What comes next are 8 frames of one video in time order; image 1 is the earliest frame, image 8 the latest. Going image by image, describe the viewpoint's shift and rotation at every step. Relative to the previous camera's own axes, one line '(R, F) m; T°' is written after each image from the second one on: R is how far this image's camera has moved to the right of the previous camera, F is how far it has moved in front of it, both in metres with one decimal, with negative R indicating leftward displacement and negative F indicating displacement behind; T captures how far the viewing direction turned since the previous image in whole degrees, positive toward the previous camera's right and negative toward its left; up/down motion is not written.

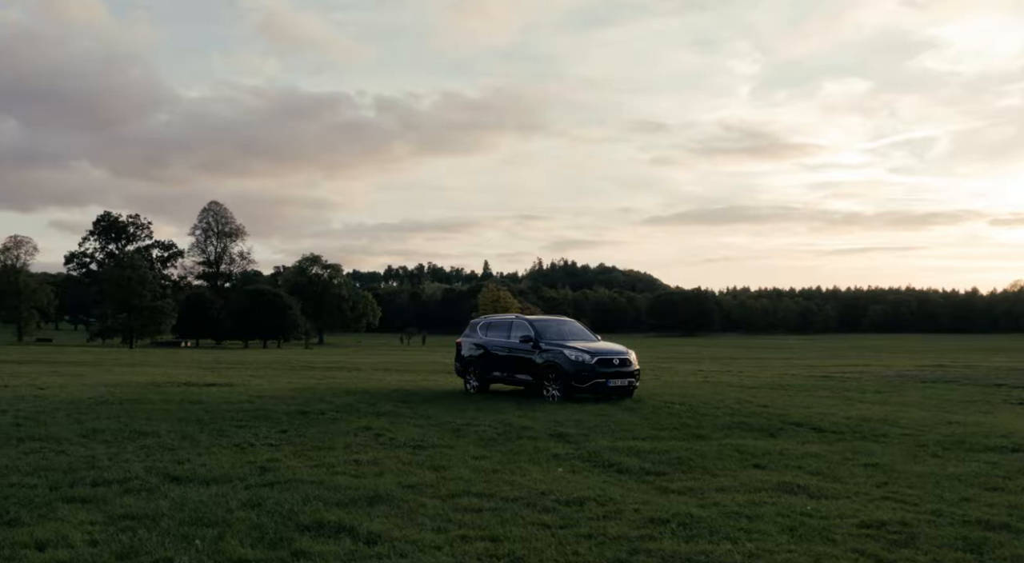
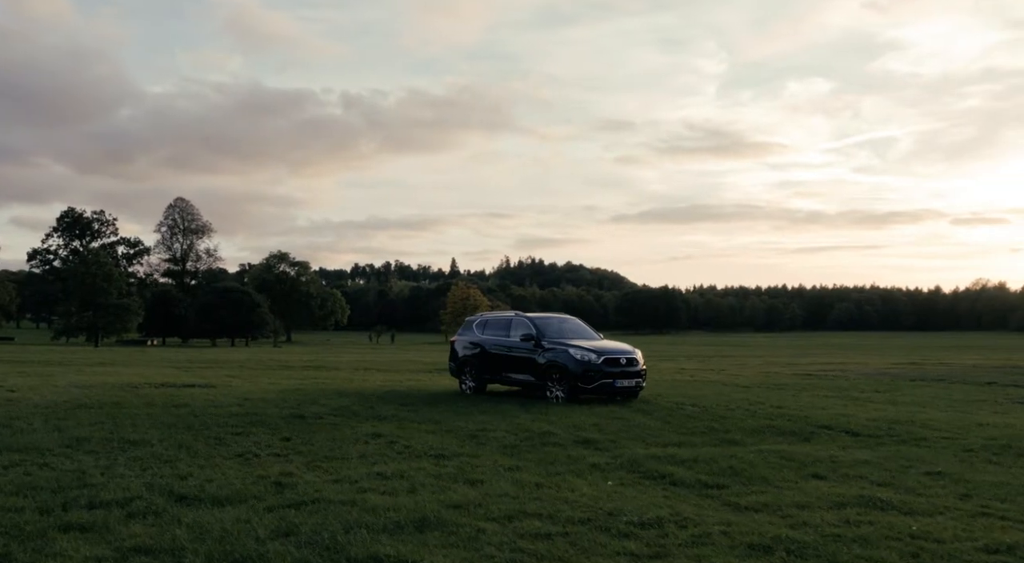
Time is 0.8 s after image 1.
(-0.7, +0.9) m; +2°
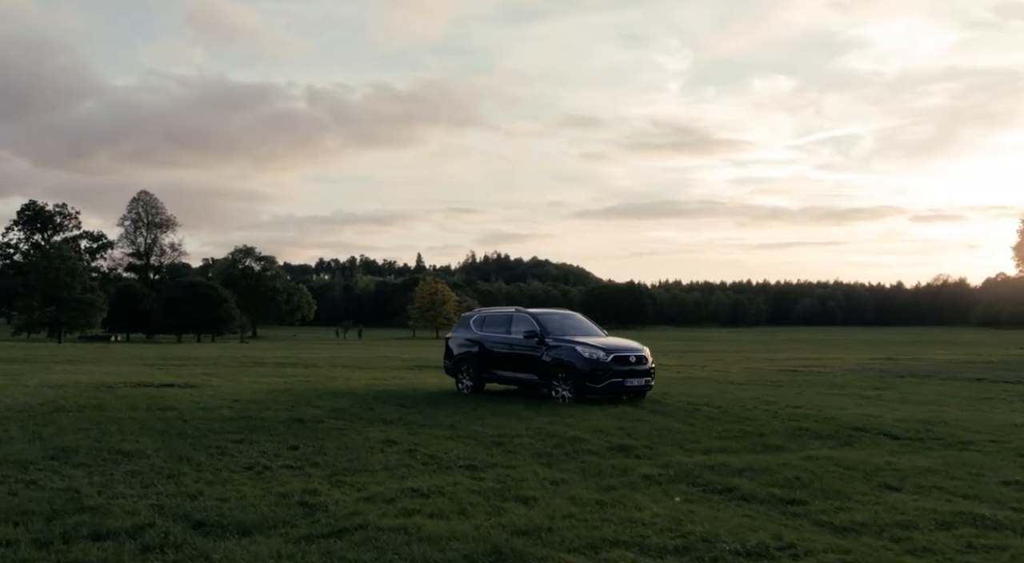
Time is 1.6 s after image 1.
(-0.7, +0.9) m; +2°
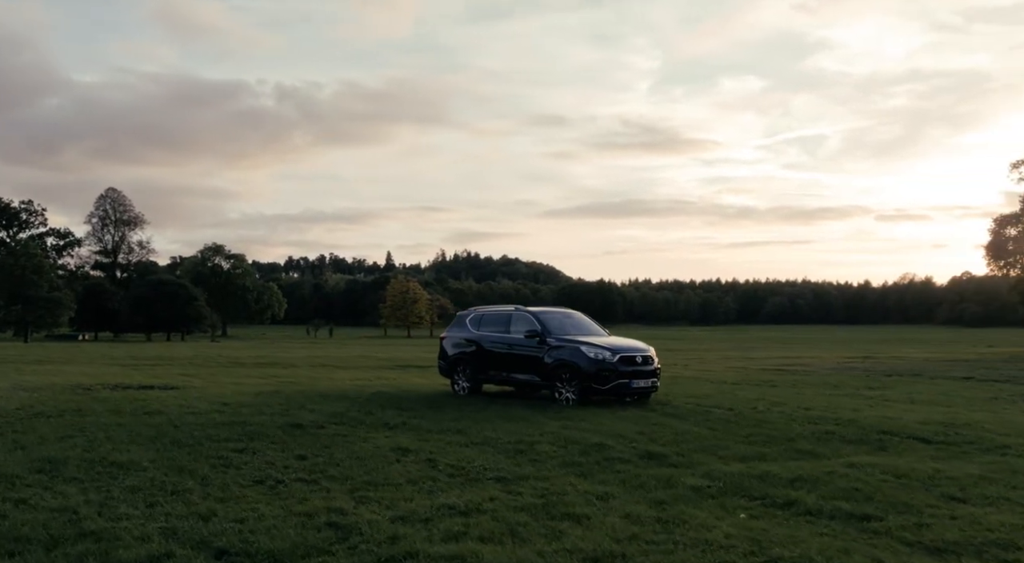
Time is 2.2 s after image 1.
(-0.6, +0.7) m; +2°
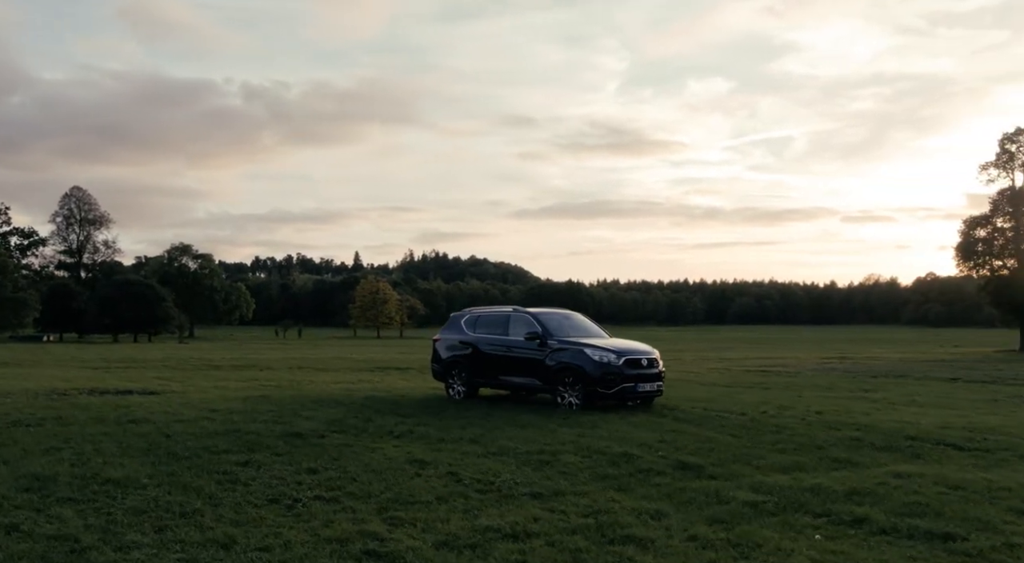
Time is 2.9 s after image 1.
(-0.6, +0.7) m; +2°
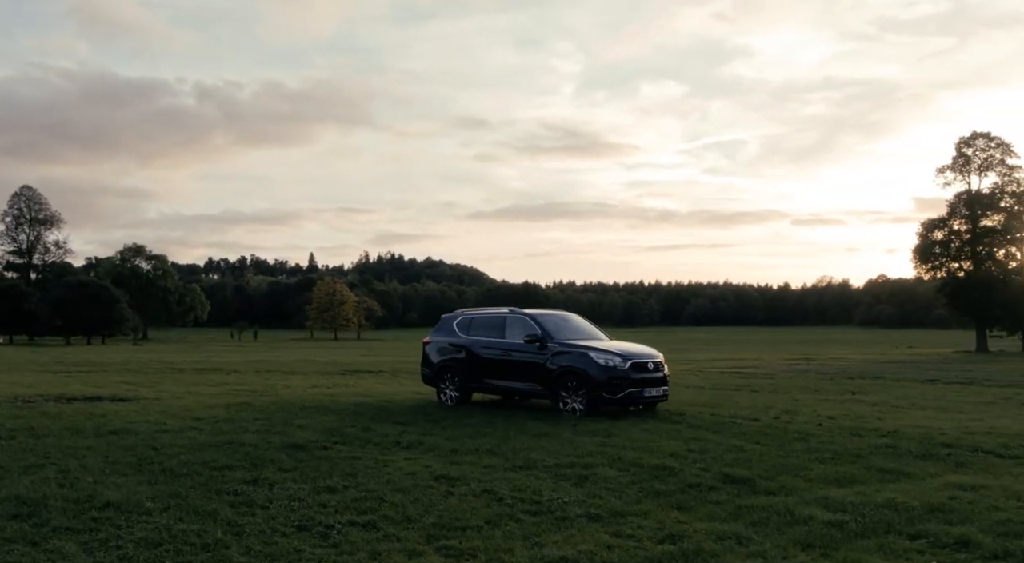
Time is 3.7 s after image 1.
(-0.8, +0.8) m; +3°
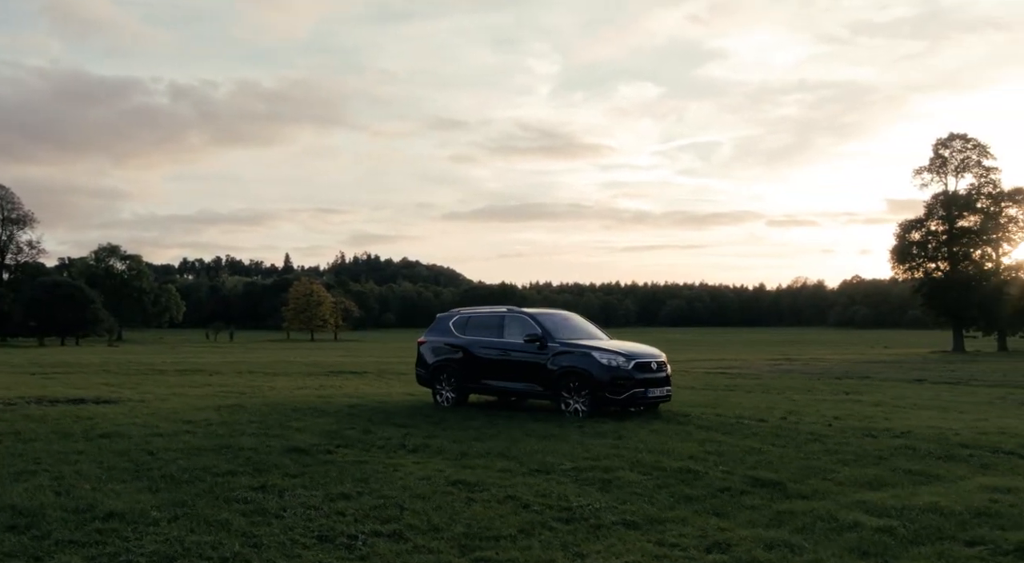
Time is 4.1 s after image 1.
(-0.4, +0.4) m; +1°
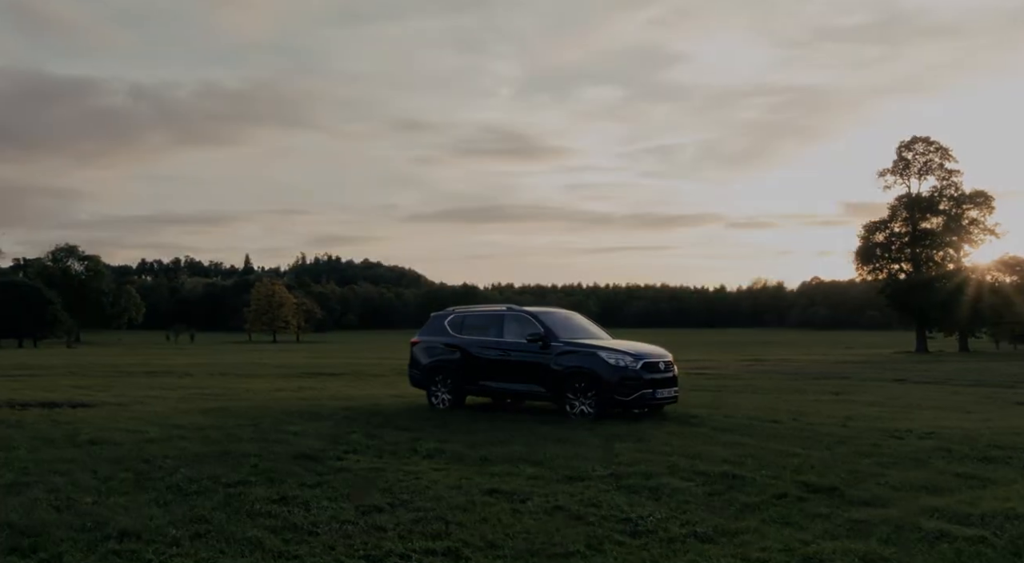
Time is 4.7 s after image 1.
(-0.7, +0.6) m; +2°
